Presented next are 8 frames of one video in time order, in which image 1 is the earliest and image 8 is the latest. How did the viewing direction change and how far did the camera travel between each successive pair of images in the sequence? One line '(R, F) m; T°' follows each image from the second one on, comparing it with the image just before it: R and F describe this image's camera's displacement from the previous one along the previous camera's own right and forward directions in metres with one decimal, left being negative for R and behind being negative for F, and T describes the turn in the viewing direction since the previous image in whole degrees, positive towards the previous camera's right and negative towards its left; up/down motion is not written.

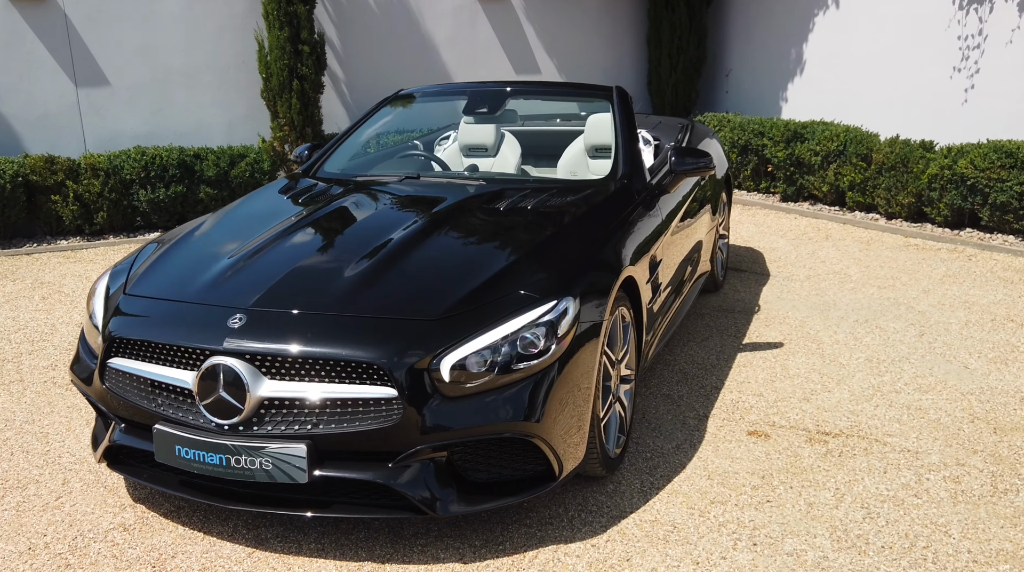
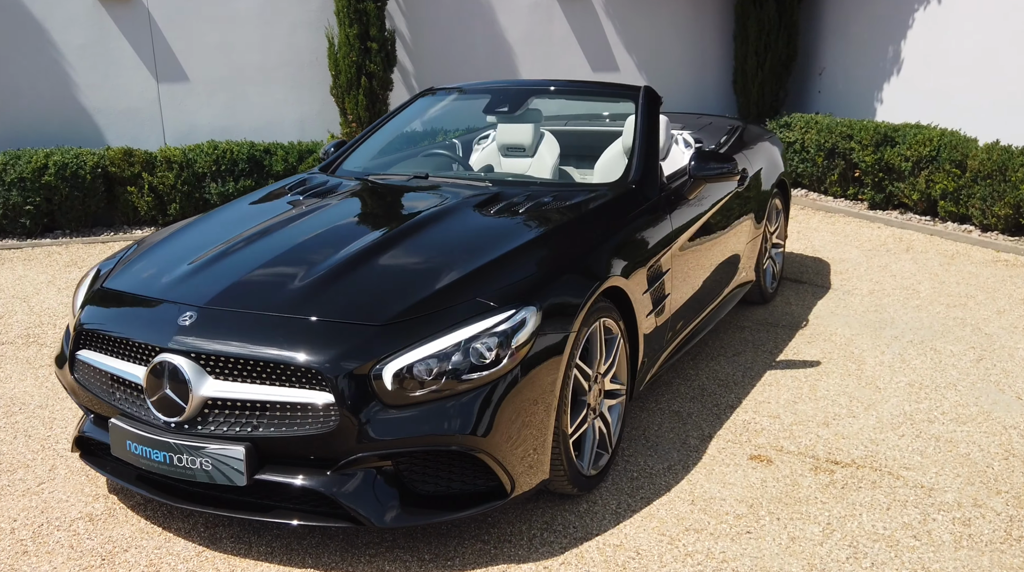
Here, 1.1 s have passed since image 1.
(+0.4, +0.1) m; -7°
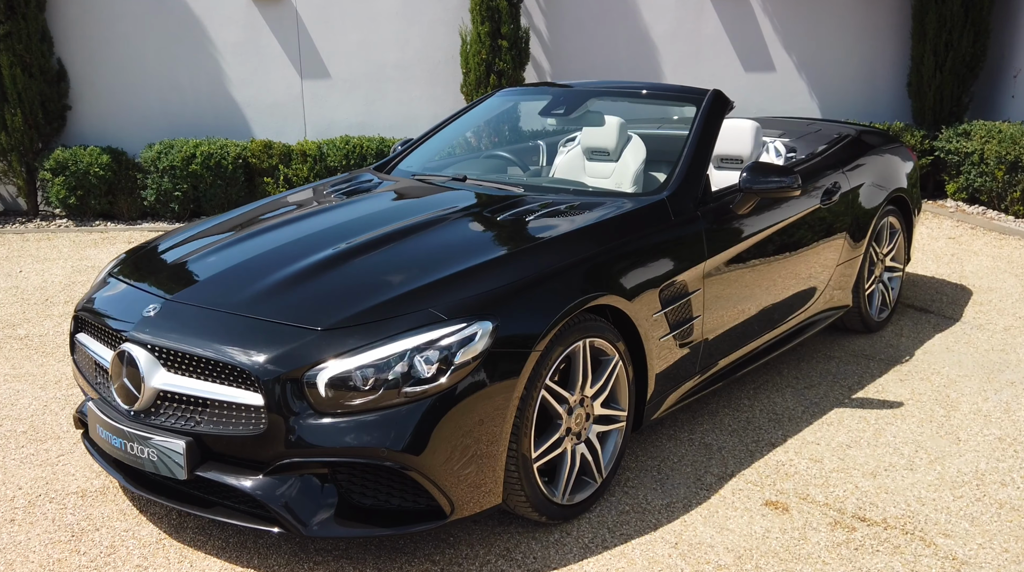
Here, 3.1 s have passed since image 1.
(+0.6, +0.2) m; -12°
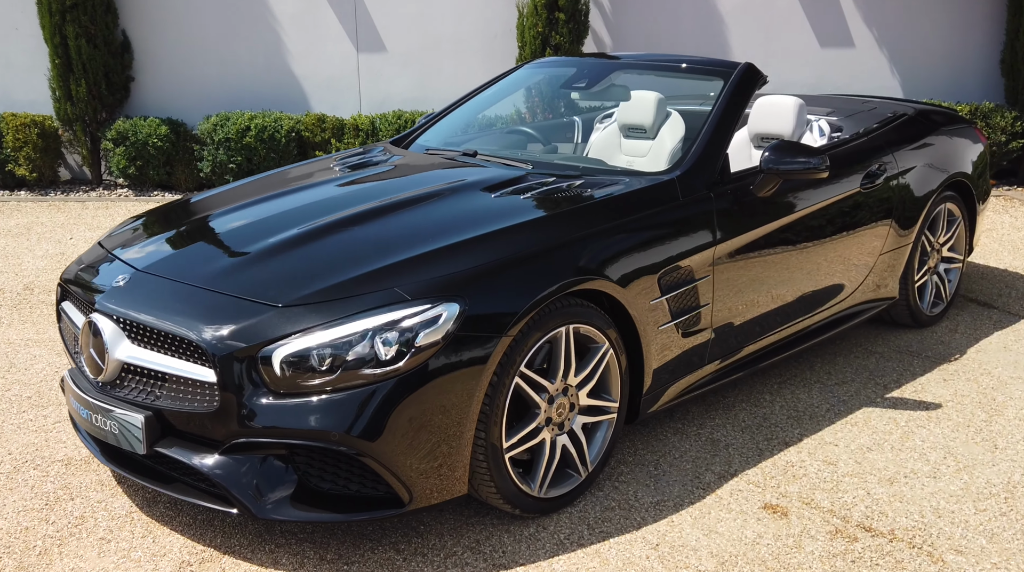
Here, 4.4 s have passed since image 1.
(+0.3, +0.2) m; -5°
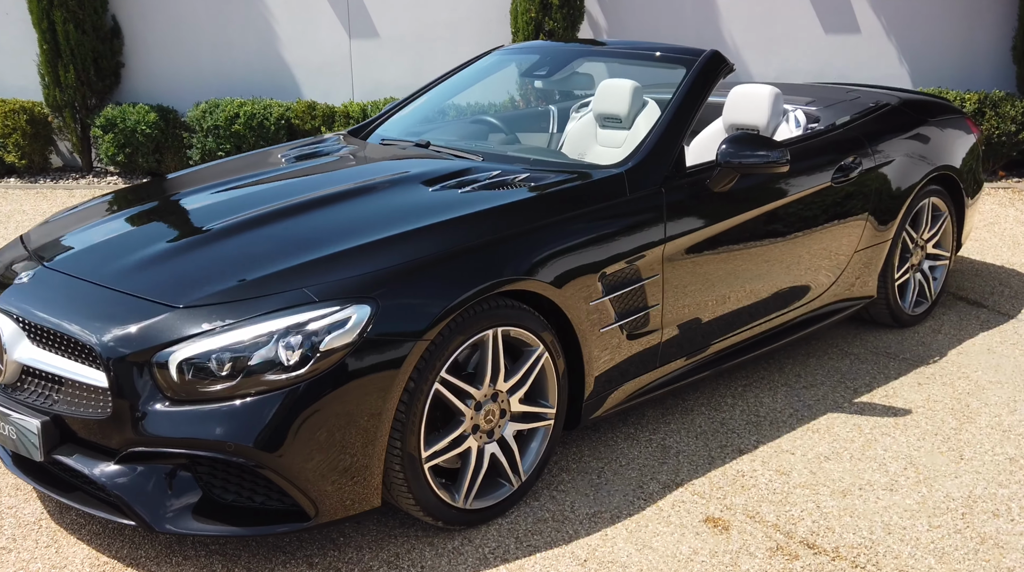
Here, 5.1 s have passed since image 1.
(+0.3, +0.1) m; -1°
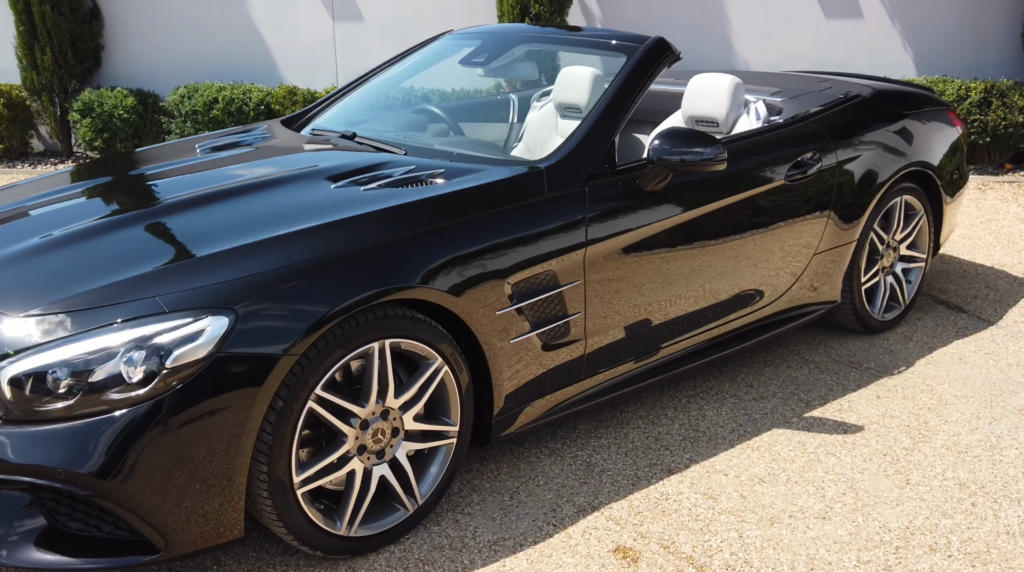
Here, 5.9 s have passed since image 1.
(+0.4, +0.2) m; -1°
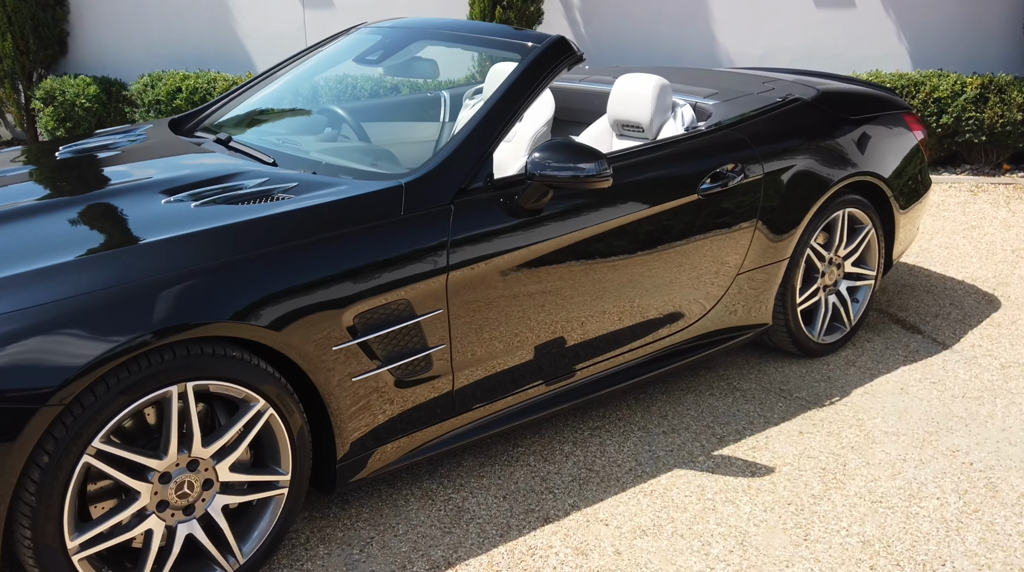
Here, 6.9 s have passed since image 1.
(+0.5, +0.3) m; -1°
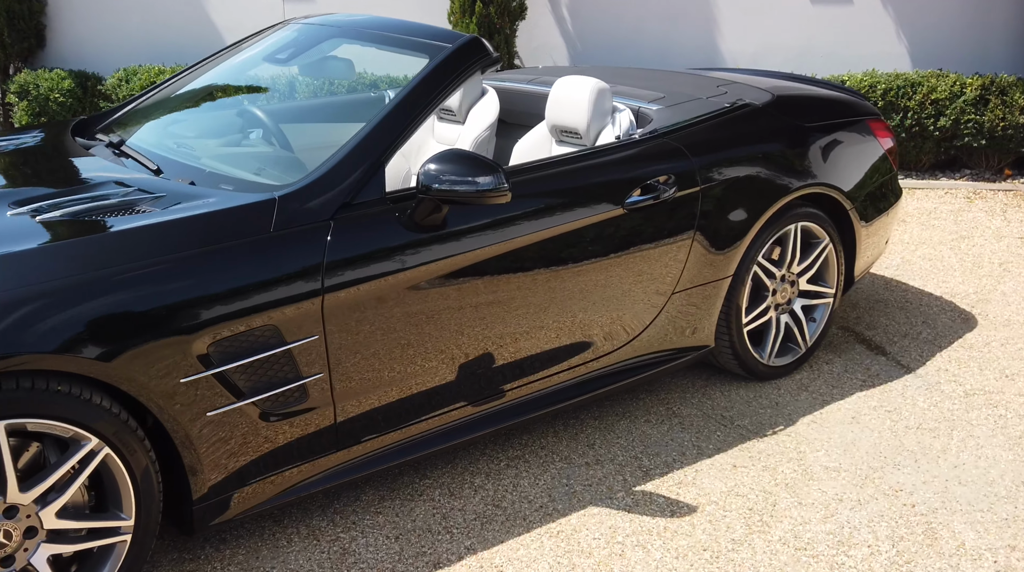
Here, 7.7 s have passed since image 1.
(+0.4, +0.2) m; -1°
